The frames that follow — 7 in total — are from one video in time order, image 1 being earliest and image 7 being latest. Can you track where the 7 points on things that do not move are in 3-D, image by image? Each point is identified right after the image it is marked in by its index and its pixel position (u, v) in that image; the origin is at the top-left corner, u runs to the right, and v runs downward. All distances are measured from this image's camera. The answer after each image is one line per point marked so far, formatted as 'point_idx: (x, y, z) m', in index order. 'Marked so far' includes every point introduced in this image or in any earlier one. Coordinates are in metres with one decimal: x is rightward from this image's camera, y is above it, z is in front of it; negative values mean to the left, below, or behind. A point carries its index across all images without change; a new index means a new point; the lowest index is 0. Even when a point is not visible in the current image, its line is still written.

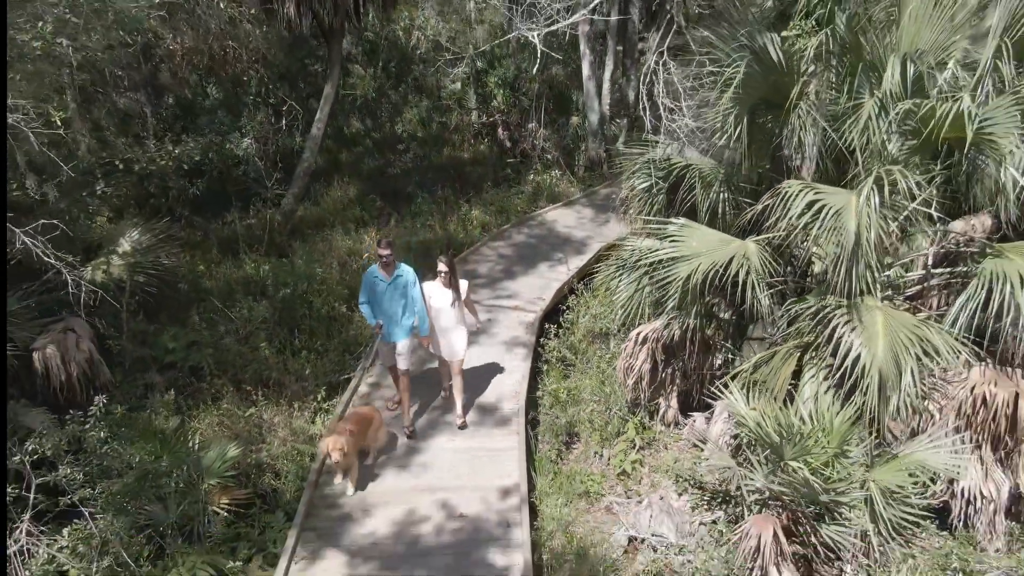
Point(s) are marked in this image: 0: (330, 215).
0: (-2.1, +0.9, +9.0) m
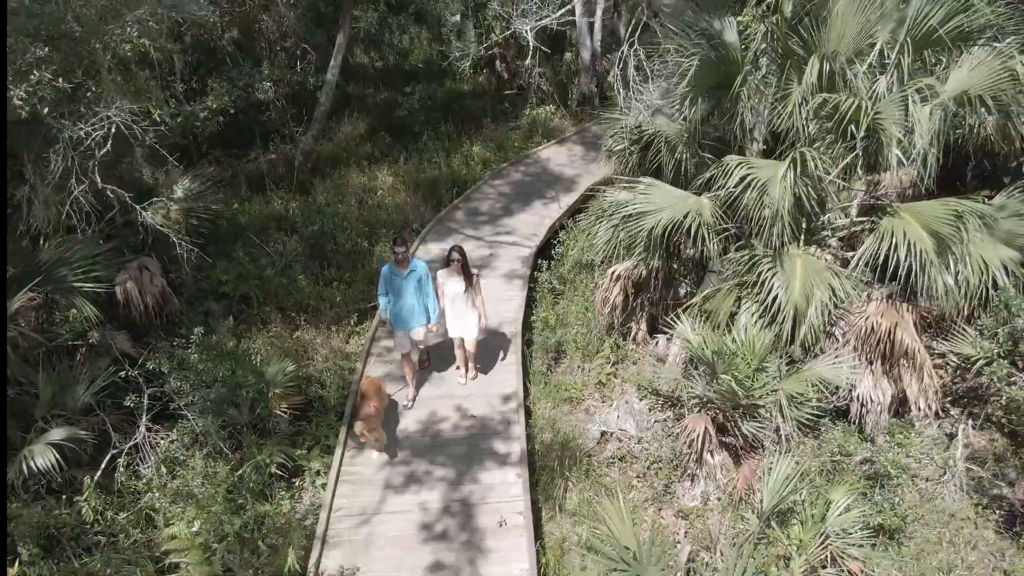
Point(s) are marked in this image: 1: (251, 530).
0: (-2.1, +1.7, +9.9) m
1: (-1.5, -1.4, +4.6) m
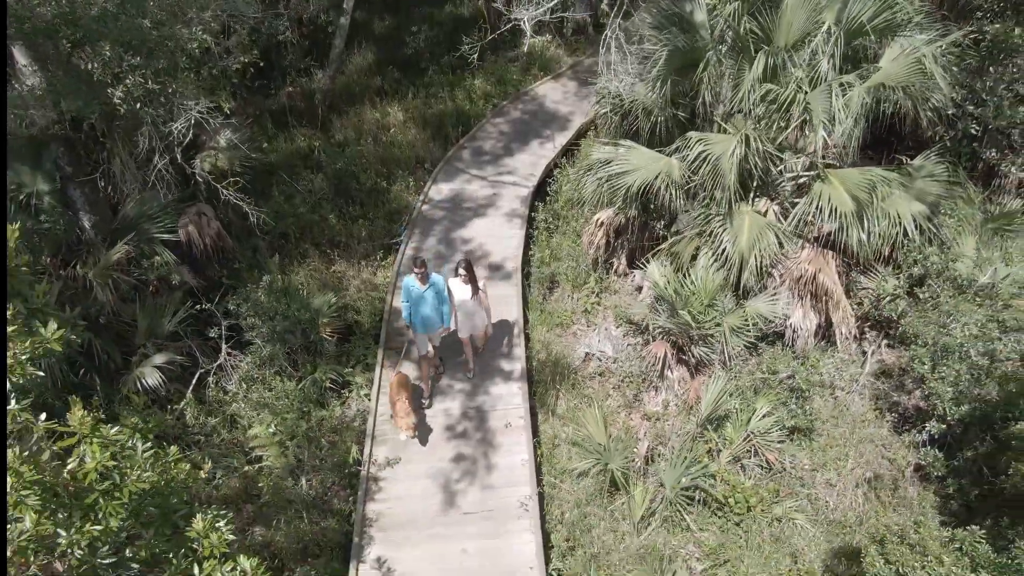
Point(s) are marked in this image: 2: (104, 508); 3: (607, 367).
0: (-2.1, +2.8, +10.8) m
1: (-1.5, -1.1, +5.9) m
2: (-1.5, -0.8, +2.9) m
3: (+0.8, -0.7, +6.4) m
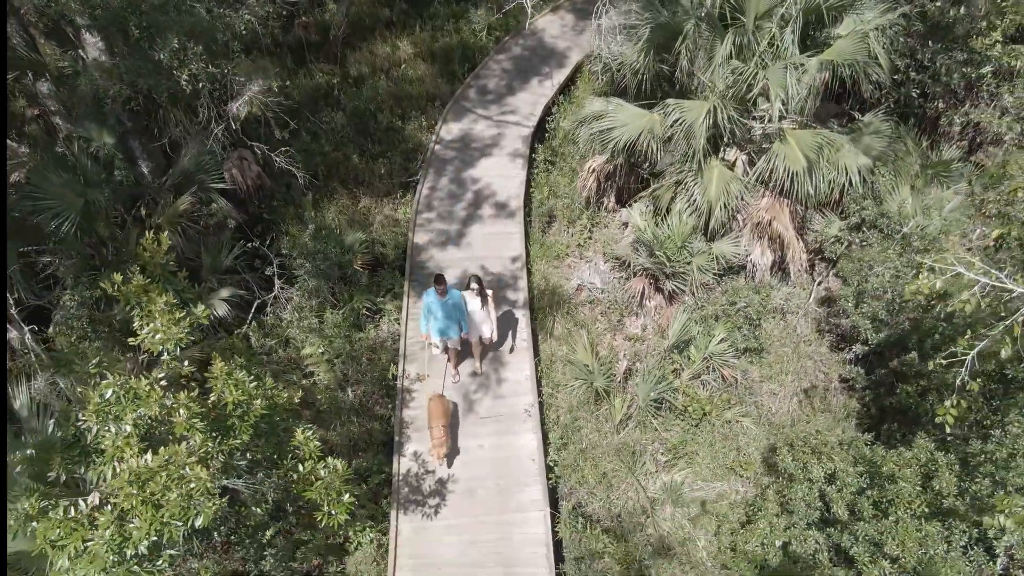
0: (-2.1, +3.9, +11.5) m
1: (-1.4, -0.6, +7.2) m
2: (-1.5, -0.8, +4.2) m
3: (+0.8, -0.1, +7.7) m
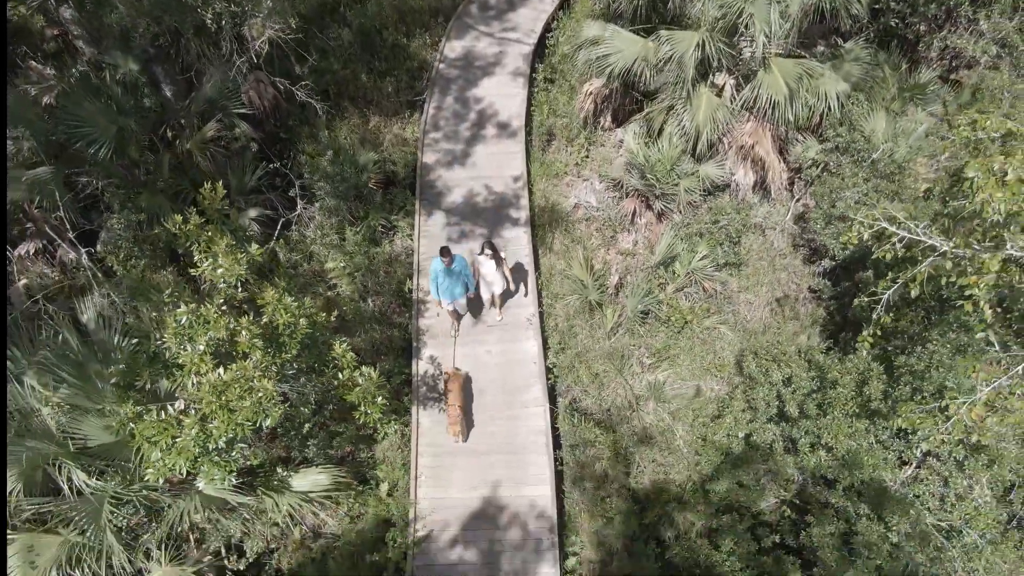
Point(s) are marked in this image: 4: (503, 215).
0: (-2.1, +5.3, +11.5) m
1: (-1.4, +0.2, +8.0) m
2: (-1.4, -0.4, +5.0) m
3: (+0.9, +0.8, +8.4) m
4: (-0.1, +0.8, +8.1) m
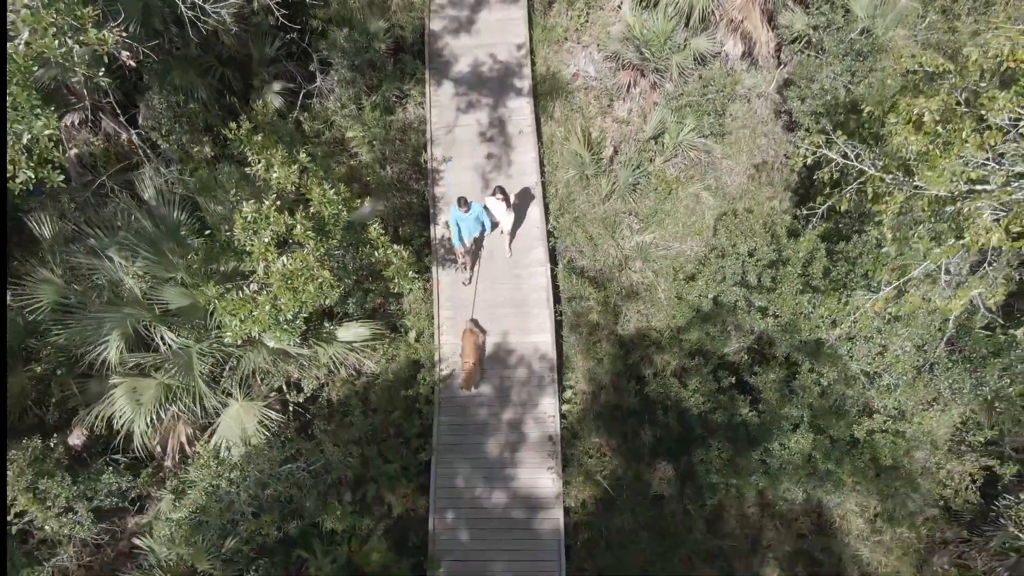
0: (-2.1, +7.5, +11.0) m
1: (-1.4, +1.7, +8.7) m
2: (-1.4, +0.4, +6.0) m
3: (+0.9, +2.4, +9.0) m
4: (-0.1, +2.3, +8.8) m
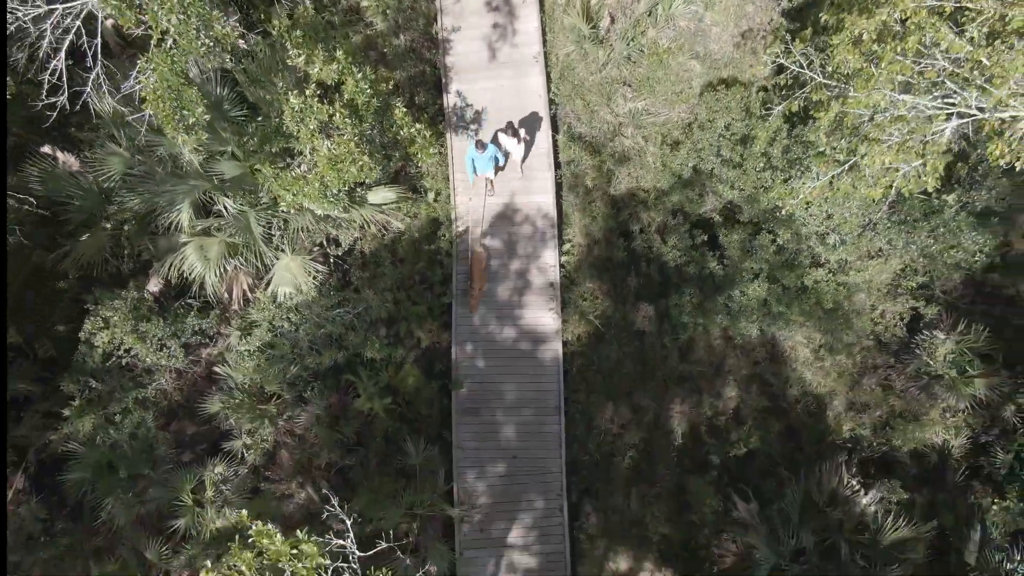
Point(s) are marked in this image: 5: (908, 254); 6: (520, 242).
0: (-2.0, +9.5, +10.3) m
1: (-1.3, +3.4, +9.4) m
2: (-1.3, +1.5, +7.0) m
3: (+1.0, +4.1, +9.5) m
4: (0.0, +3.9, +9.2) m
5: (+3.7, +0.3, +7.4) m
6: (+0.1, +0.5, +8.7) m
